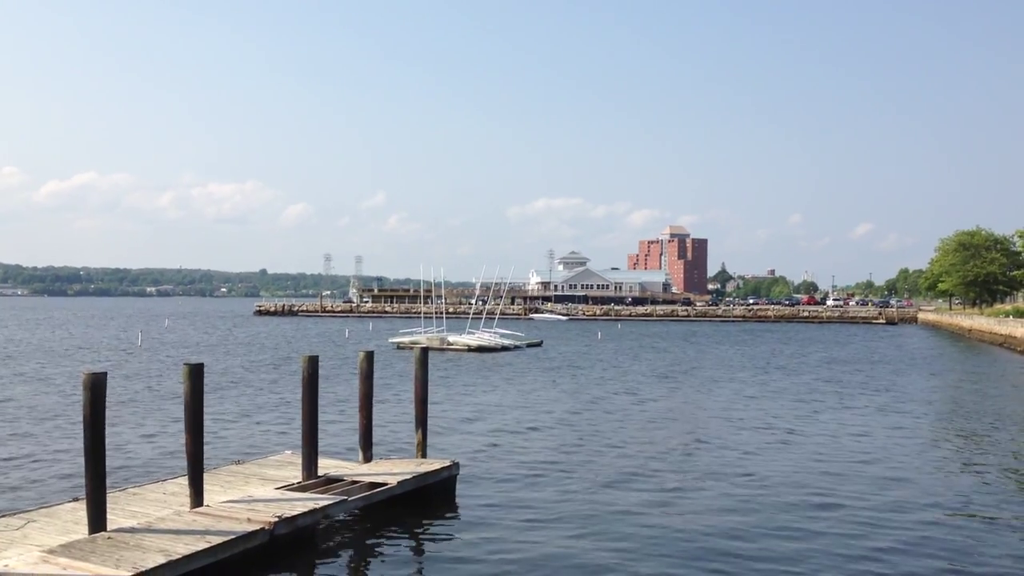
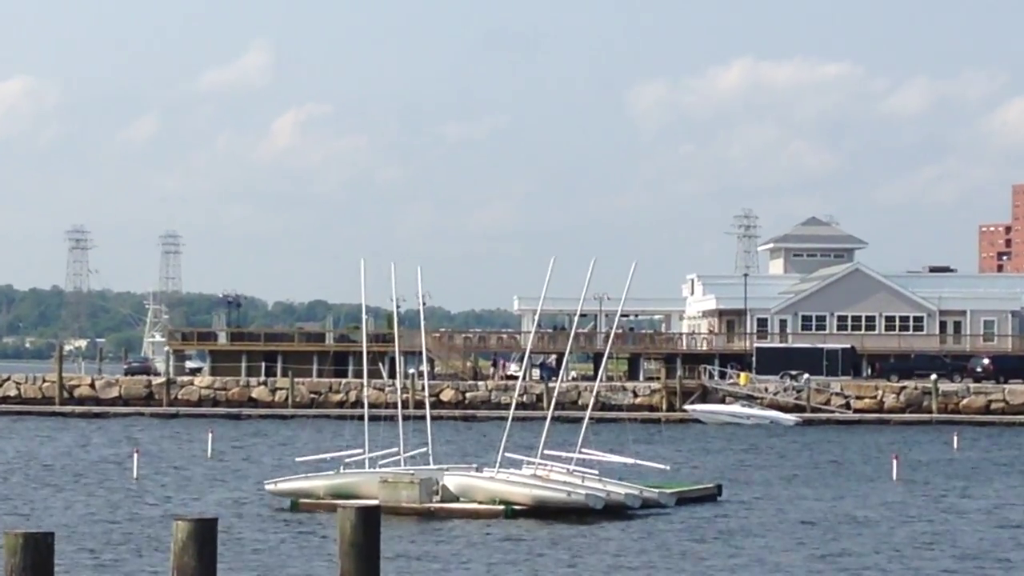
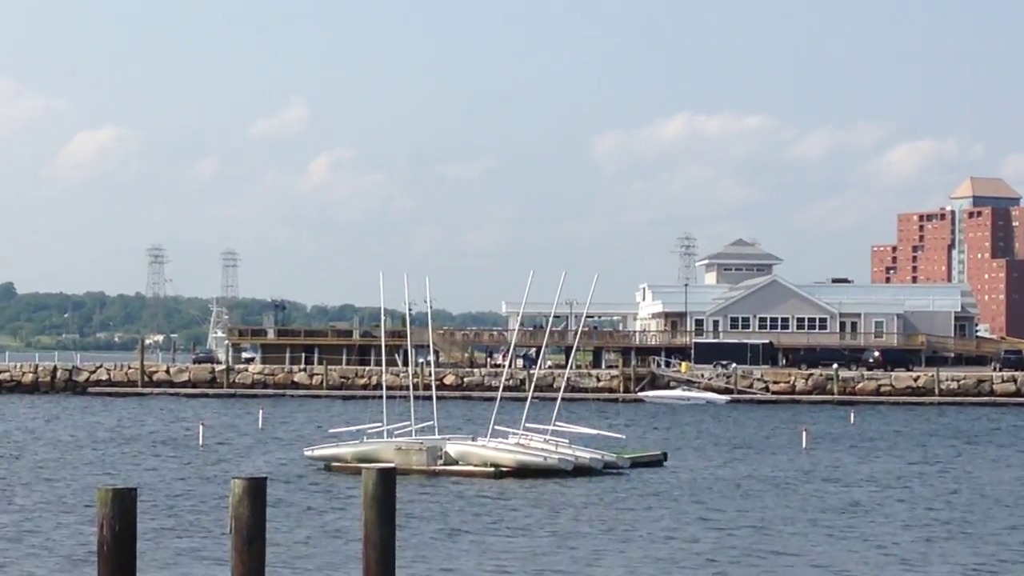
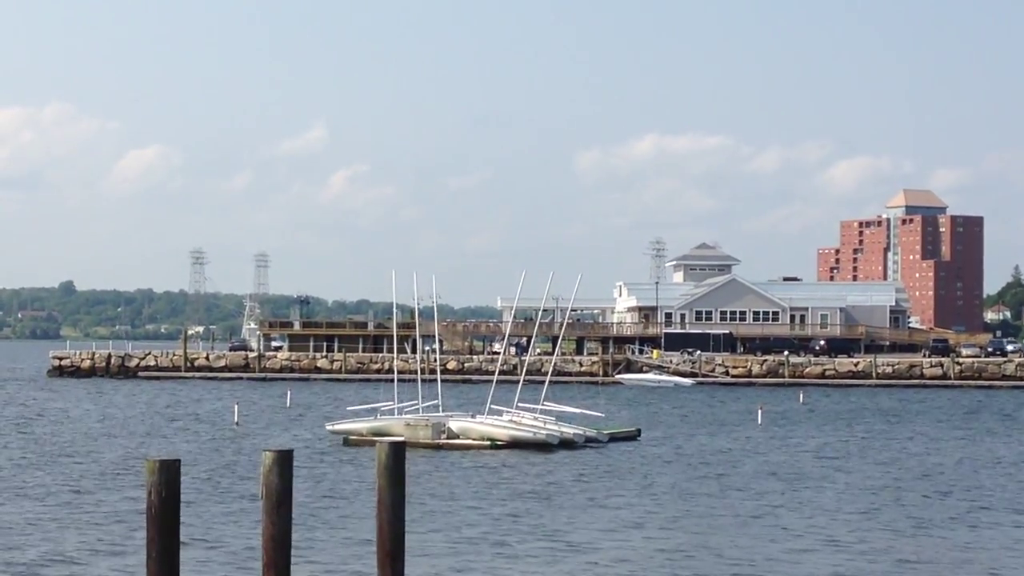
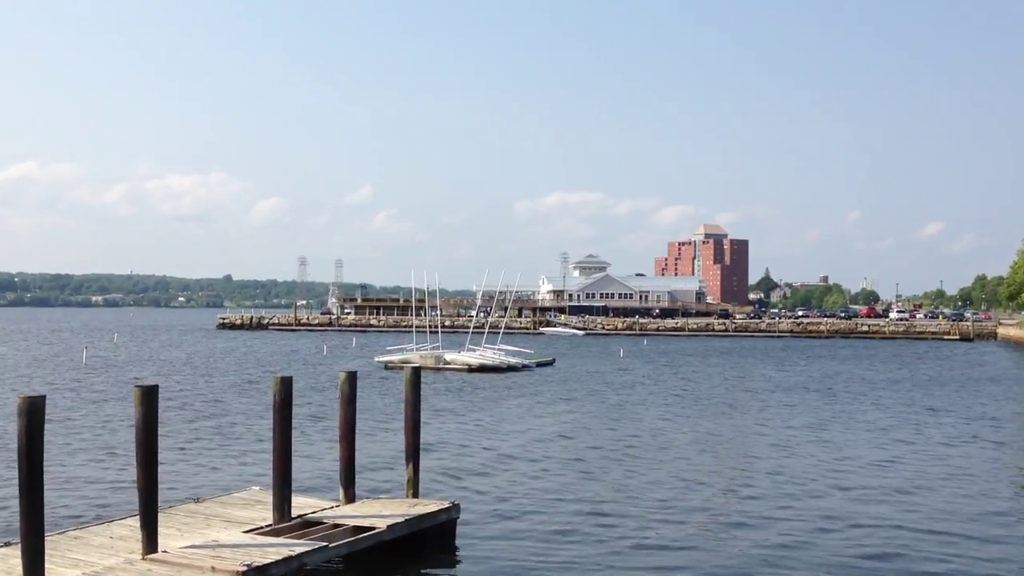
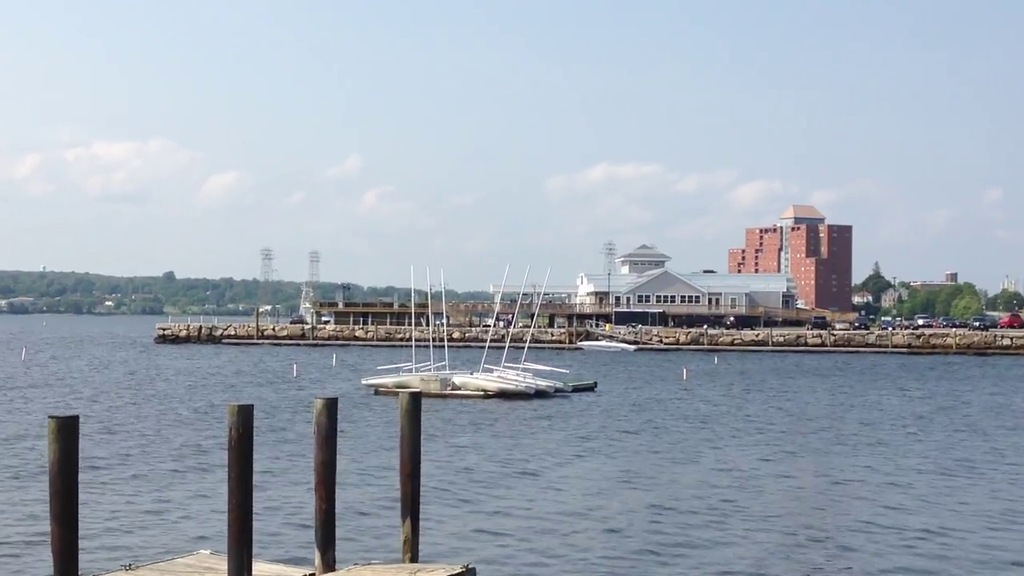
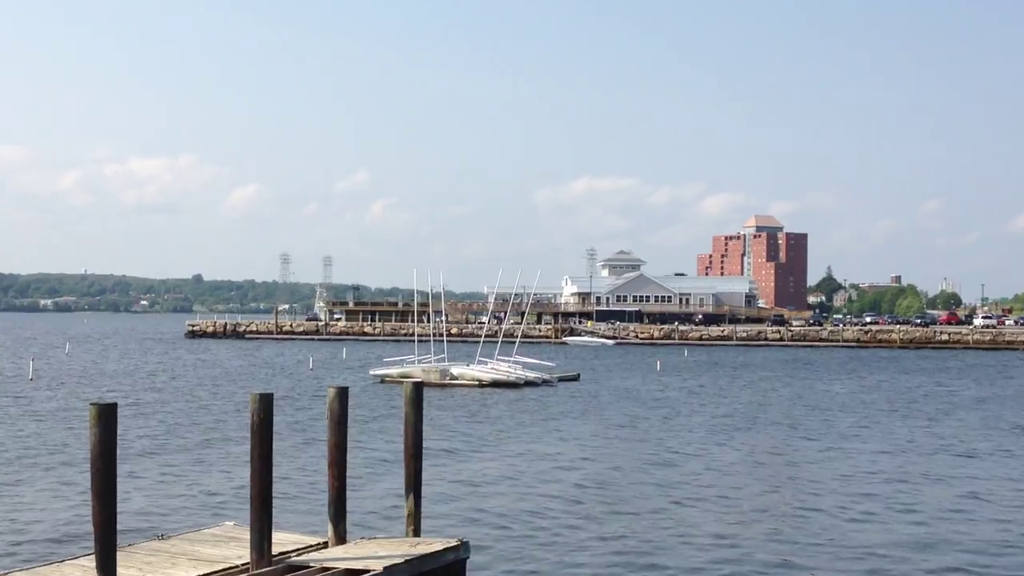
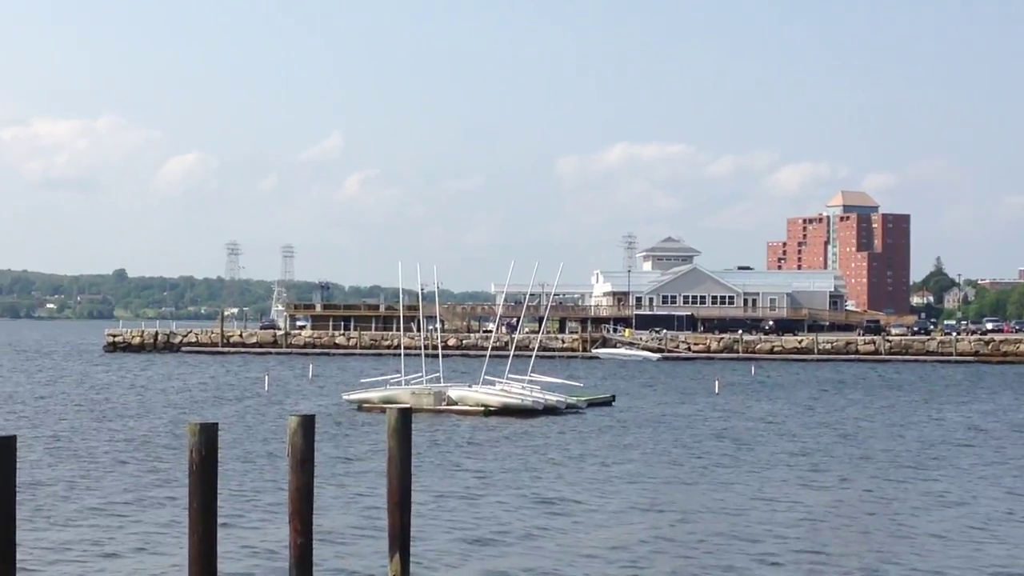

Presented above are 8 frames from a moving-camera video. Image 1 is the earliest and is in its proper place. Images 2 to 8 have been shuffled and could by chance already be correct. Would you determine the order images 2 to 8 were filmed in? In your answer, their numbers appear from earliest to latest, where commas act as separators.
5, 7, 6, 8, 4, 3, 2
